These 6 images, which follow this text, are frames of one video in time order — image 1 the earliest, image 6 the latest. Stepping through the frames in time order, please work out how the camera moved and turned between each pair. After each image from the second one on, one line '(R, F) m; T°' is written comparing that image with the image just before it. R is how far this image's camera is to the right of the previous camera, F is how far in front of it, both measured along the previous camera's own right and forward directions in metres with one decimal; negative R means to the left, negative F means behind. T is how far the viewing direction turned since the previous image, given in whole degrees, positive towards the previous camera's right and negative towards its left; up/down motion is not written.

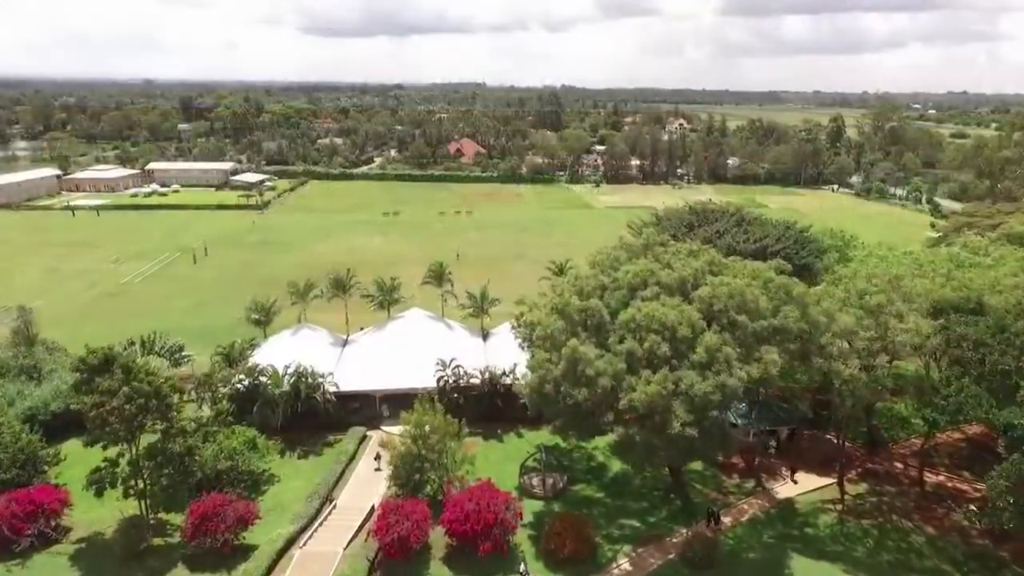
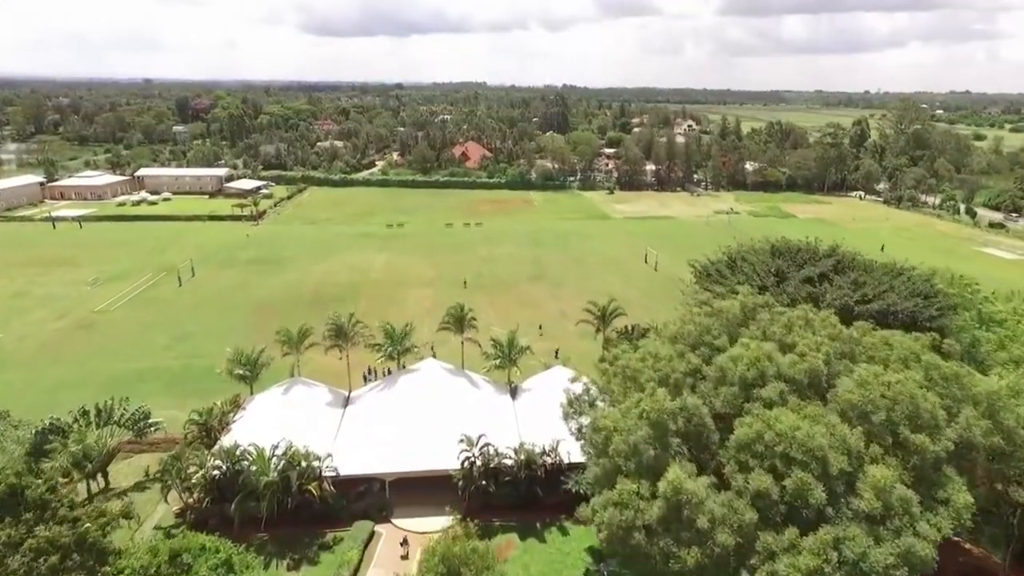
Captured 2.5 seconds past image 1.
(-1.6, +5.9) m; 0°
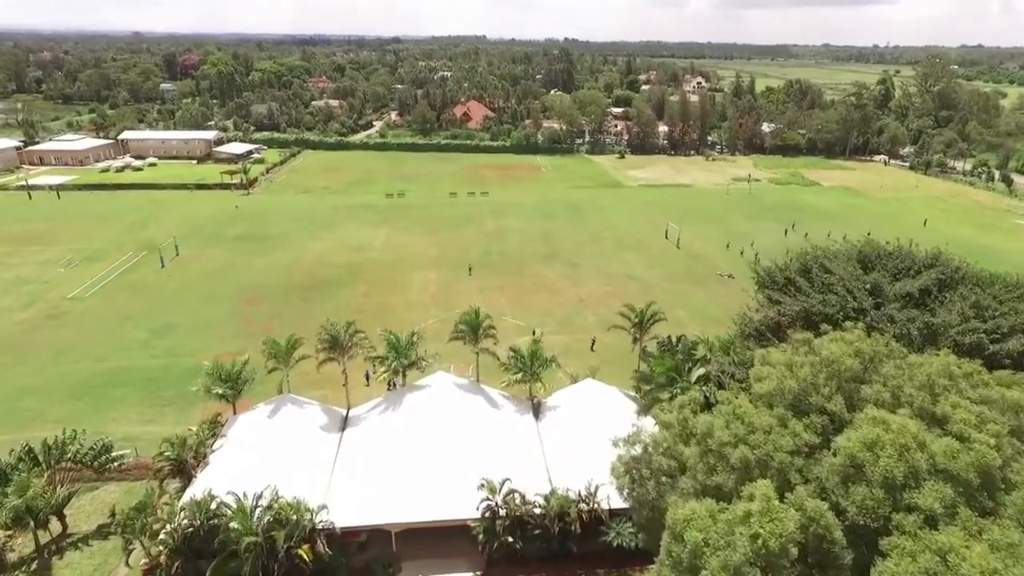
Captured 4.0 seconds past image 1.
(-1.0, +4.5) m; 0°
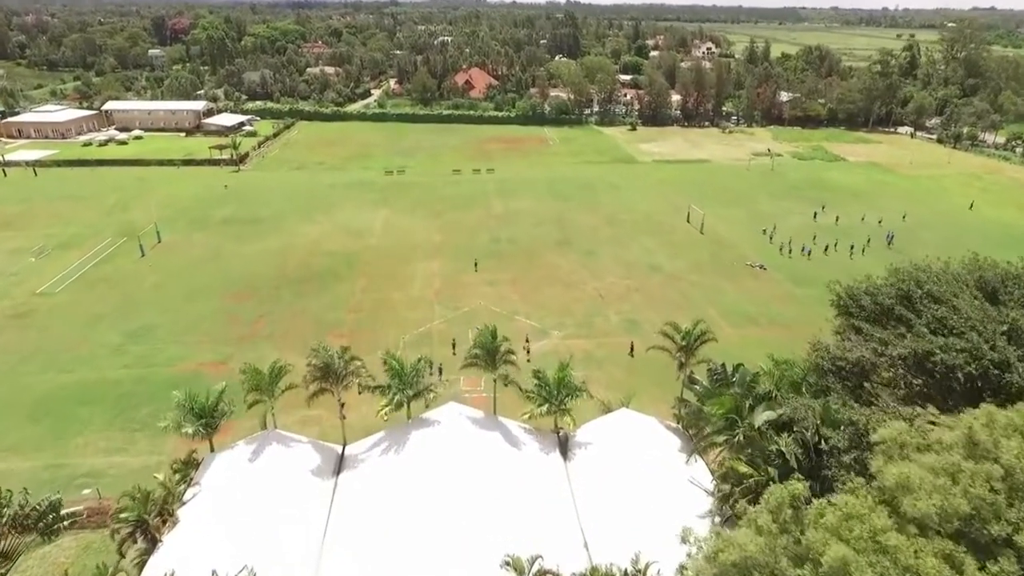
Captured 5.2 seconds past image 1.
(-0.9, +4.2) m; 0°
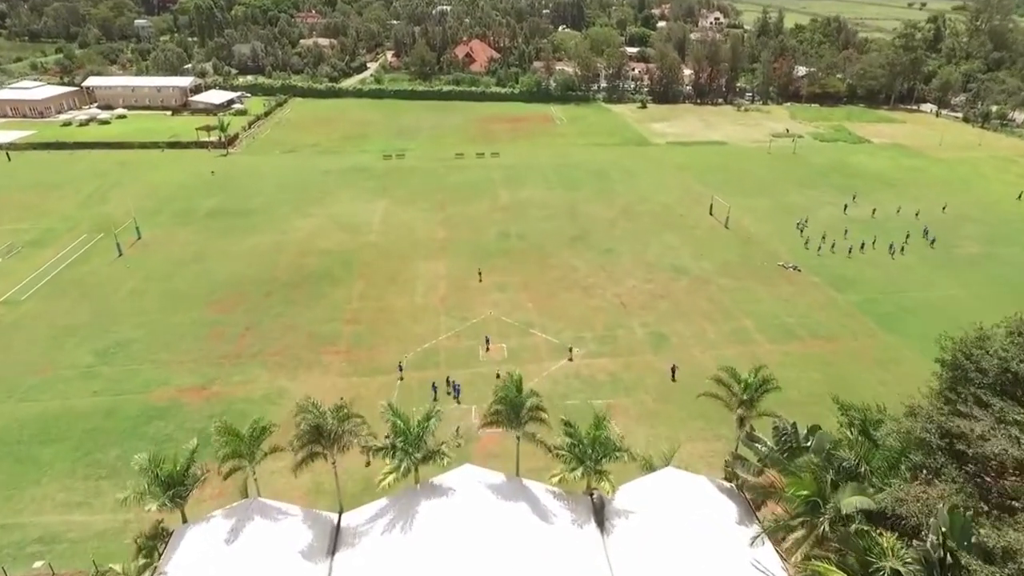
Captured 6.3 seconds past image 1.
(-0.9, +3.8) m; 0°
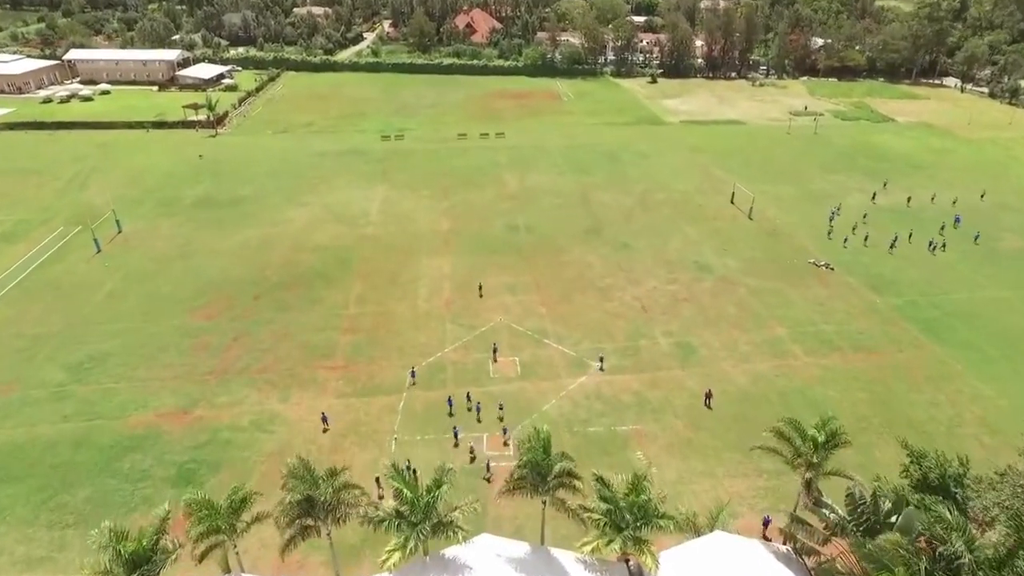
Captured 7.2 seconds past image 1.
(-0.7, +3.1) m; 0°
